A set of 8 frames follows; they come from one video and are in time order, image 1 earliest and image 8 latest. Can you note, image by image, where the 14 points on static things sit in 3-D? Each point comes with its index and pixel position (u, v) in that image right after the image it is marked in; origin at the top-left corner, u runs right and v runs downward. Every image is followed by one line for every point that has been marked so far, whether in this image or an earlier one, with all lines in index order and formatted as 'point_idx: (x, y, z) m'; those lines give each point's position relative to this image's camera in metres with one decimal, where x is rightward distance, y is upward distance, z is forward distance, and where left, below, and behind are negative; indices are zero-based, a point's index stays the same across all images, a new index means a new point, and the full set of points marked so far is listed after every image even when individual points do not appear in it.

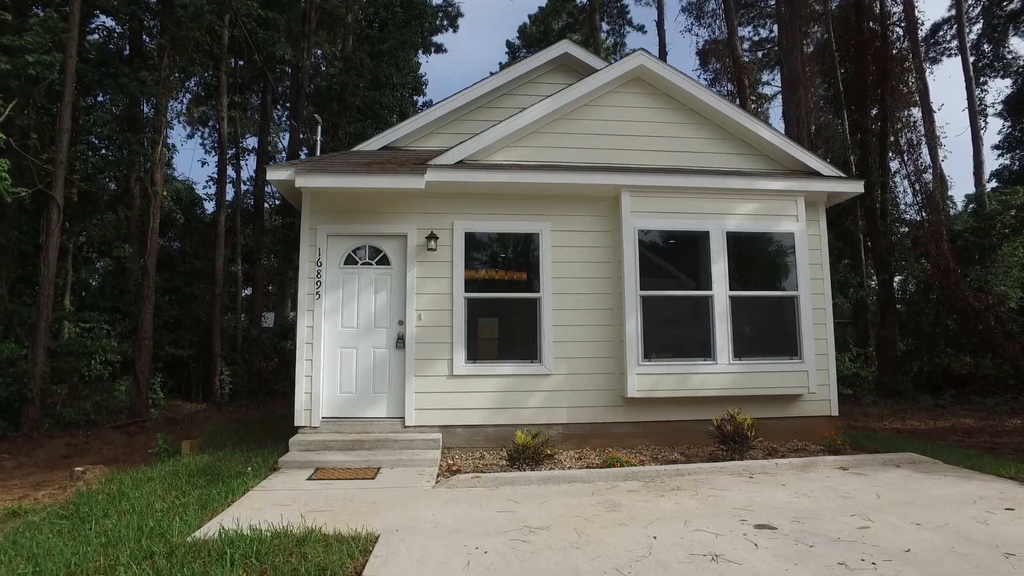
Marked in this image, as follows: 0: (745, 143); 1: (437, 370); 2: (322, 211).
0: (+2.7, +1.7, +7.5) m
1: (-0.8, -0.9, +6.6) m
2: (-2.0, +0.8, +6.7) m
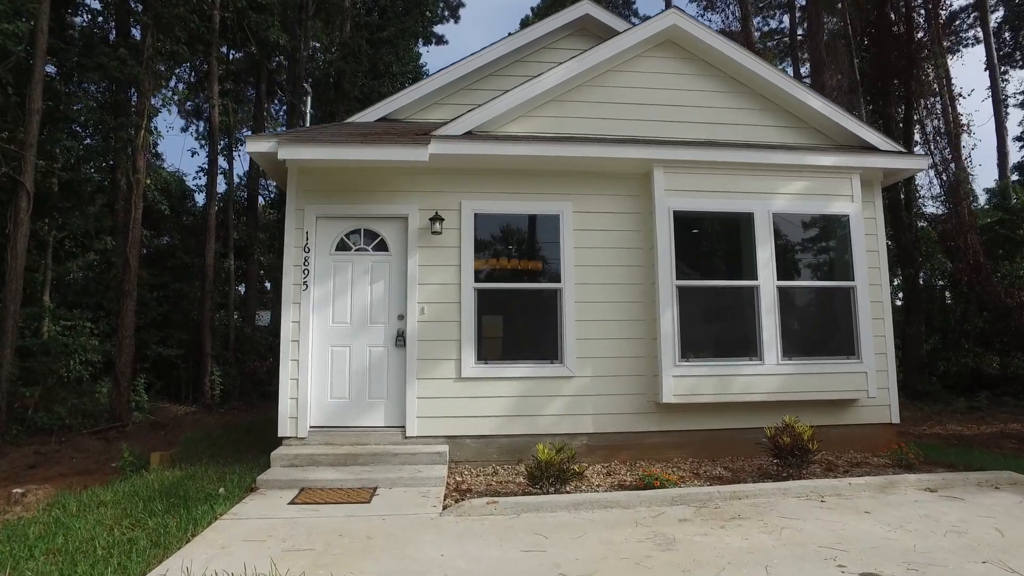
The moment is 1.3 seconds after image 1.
0: (+2.9, +1.8, +6.6) m
1: (-0.6, -0.8, +5.7) m
2: (-1.9, +0.9, +5.9) m
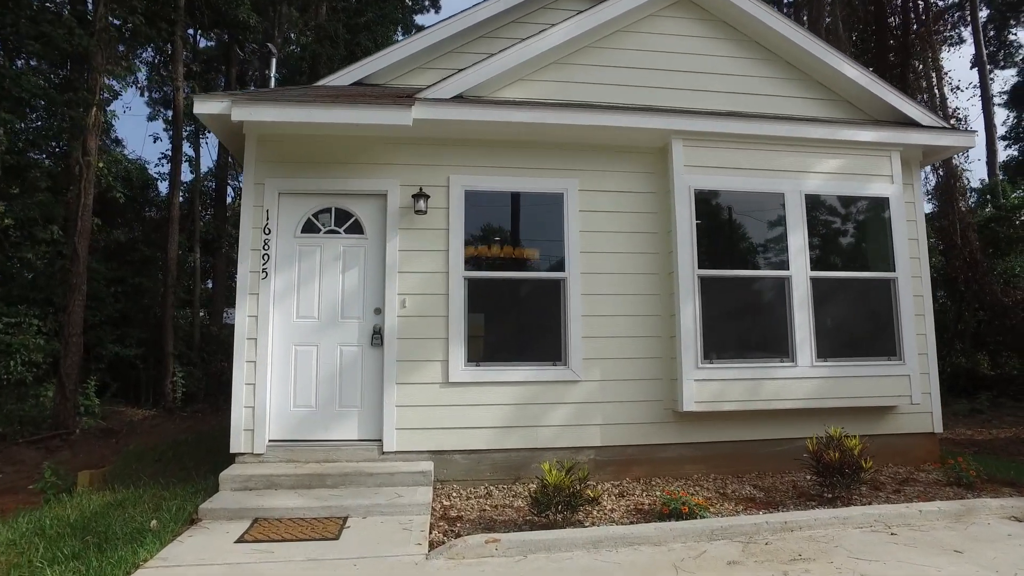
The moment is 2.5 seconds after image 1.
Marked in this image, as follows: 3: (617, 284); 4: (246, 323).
0: (+2.8, +1.9, +5.9) m
1: (-0.7, -0.7, +4.9) m
2: (-1.9, +1.0, +5.0) m
3: (+0.9, 0.0, +5.2) m
4: (-2.0, -0.3, +4.7) m
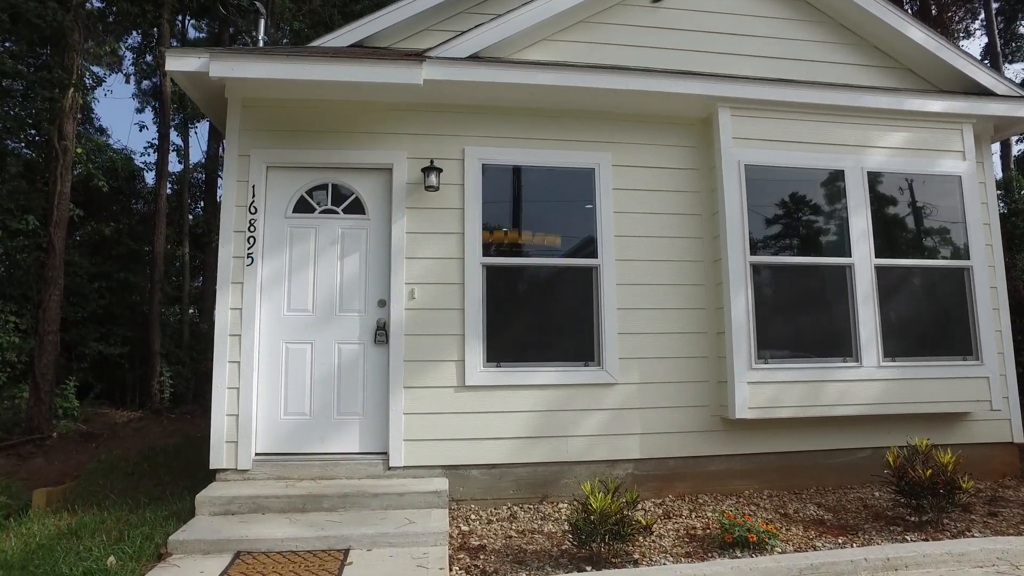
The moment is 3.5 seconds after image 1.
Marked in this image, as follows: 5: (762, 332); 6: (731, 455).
0: (+3.0, +2.0, +5.2) m
1: (-0.5, -0.6, +4.2) m
2: (-1.7, +1.1, +4.3) m
3: (+1.0, +0.1, +4.6) m
4: (-1.8, -0.2, +4.1) m
5: (+1.7, -0.3, +4.4) m
6: (+1.5, -1.2, +4.5) m
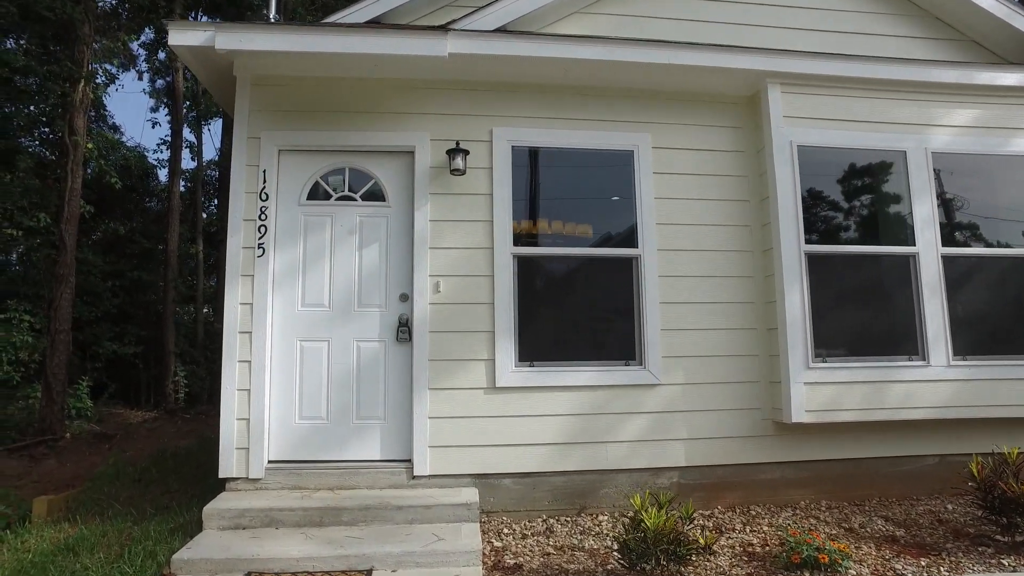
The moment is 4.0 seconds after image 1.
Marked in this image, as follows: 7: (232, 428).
0: (+3.2, +2.0, +4.8) m
1: (-0.3, -0.6, +3.8) m
2: (-1.5, +1.1, +4.0) m
3: (+1.2, +0.2, +4.2) m
4: (-1.6, -0.1, +3.7) m
5: (+1.9, -0.3, +4.0) m
6: (+1.8, -1.1, +4.1) m
7: (-1.6, -0.8, +3.7) m
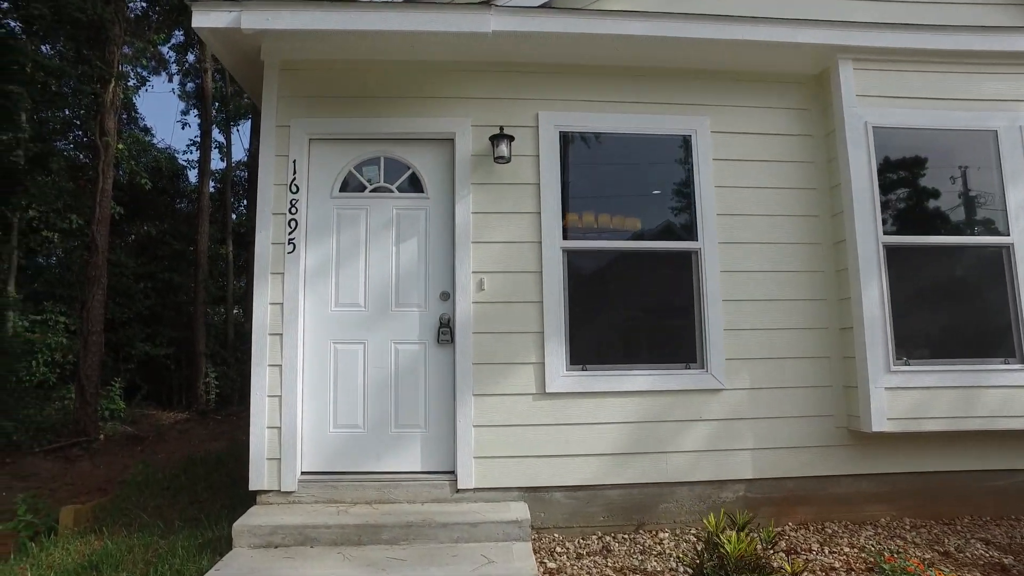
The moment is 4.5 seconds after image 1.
0: (+3.5, +2.0, +4.4) m
1: (0.0, -0.5, +3.5) m
2: (-1.2, +1.1, +3.7) m
3: (+1.5, +0.2, +3.8) m
4: (-1.3, -0.1, +3.5) m
5: (+2.2, -0.2, +3.7) m
6: (+2.0, -1.1, +3.7) m
7: (-1.3, -0.8, +3.4) m
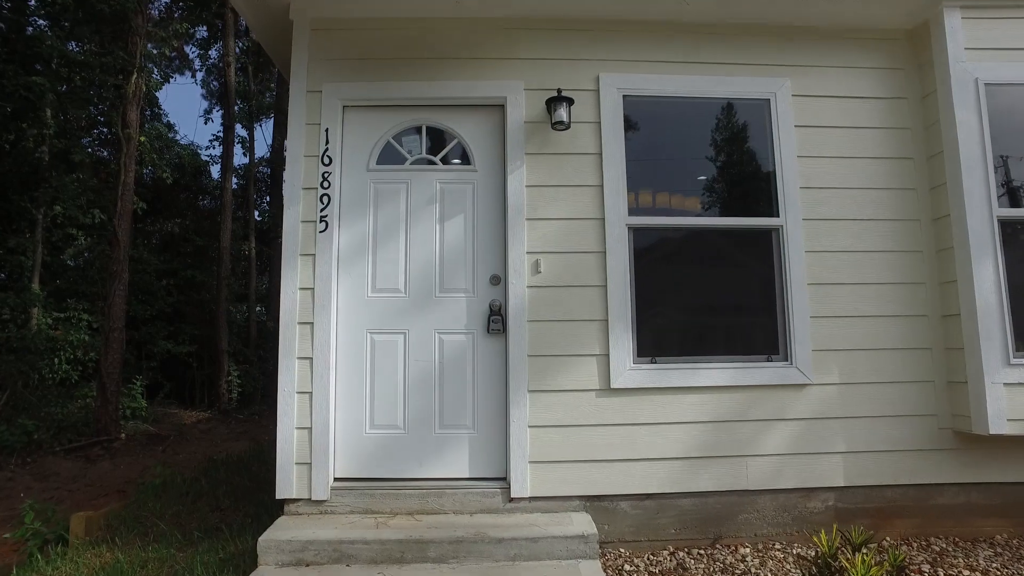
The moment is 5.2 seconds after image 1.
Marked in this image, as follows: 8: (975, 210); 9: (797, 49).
0: (+3.8, +2.1, +3.9) m
1: (+0.3, -0.5, +3.1) m
2: (-0.9, +1.2, +3.3) m
3: (+1.8, +0.3, +3.4) m
4: (-1.0, -0.1, +3.1) m
5: (+2.5, -0.1, +3.2) m
6: (+2.3, -1.0, +3.3) m
7: (-1.0, -0.7, +3.0) m
8: (+2.3, +0.4, +3.2) m
9: (+1.5, +1.3, +3.5) m
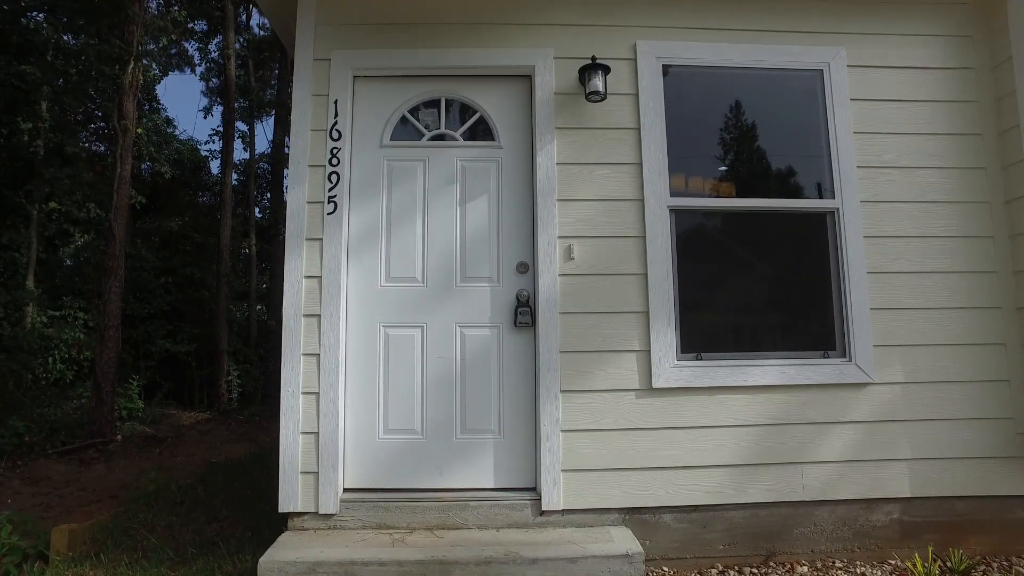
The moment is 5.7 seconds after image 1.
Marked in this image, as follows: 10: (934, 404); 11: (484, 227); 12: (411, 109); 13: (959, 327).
0: (+3.9, +2.2, +3.5) m
1: (+0.4, -0.4, +2.8) m
2: (-0.8, +1.3, +3.0) m
3: (+2.0, +0.3, +3.1) m
4: (-0.9, 0.0, +2.8) m
5: (+2.7, -0.1, +2.9) m
6: (+2.5, -1.0, +2.9) m
7: (-0.9, -0.7, +2.7) m
8: (+2.5, +0.4, +2.9) m
9: (+1.7, +1.4, +3.2) m
10: (+1.9, -0.5, +2.9) m
11: (-0.1, +0.3, +2.9) m
12: (-0.5, +0.8, +3.0) m
13: (+2.1, -0.2, +3.0) m
